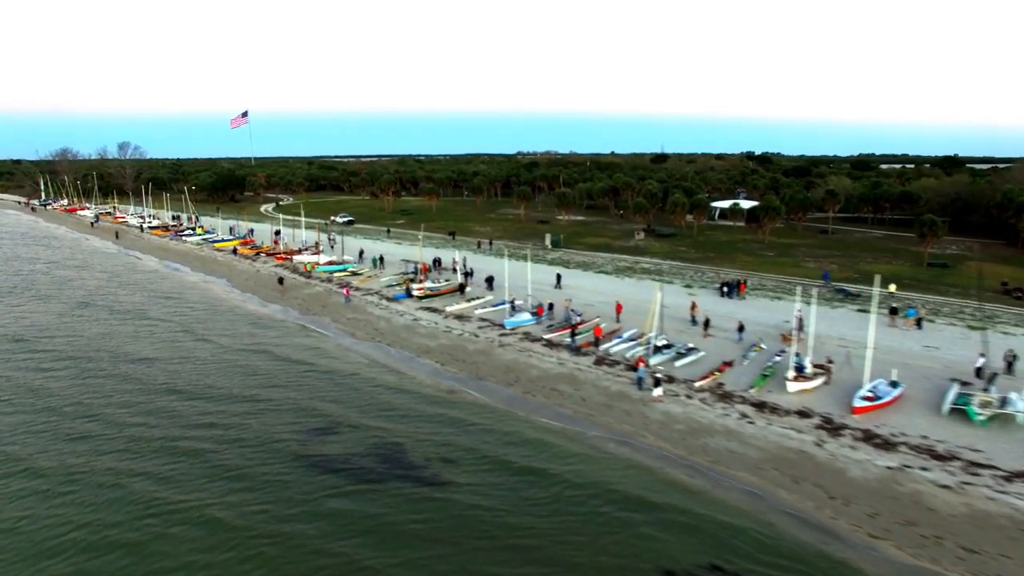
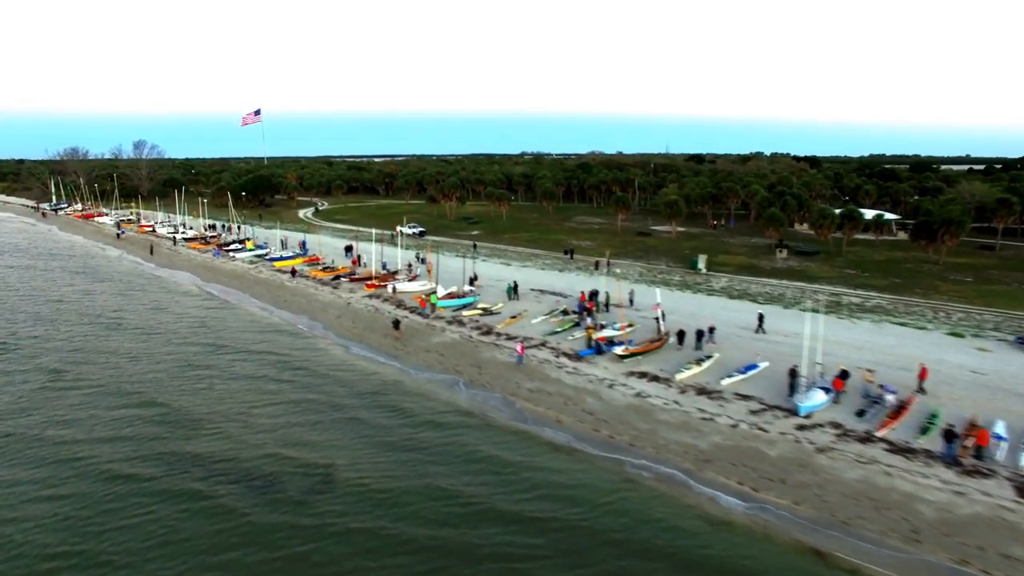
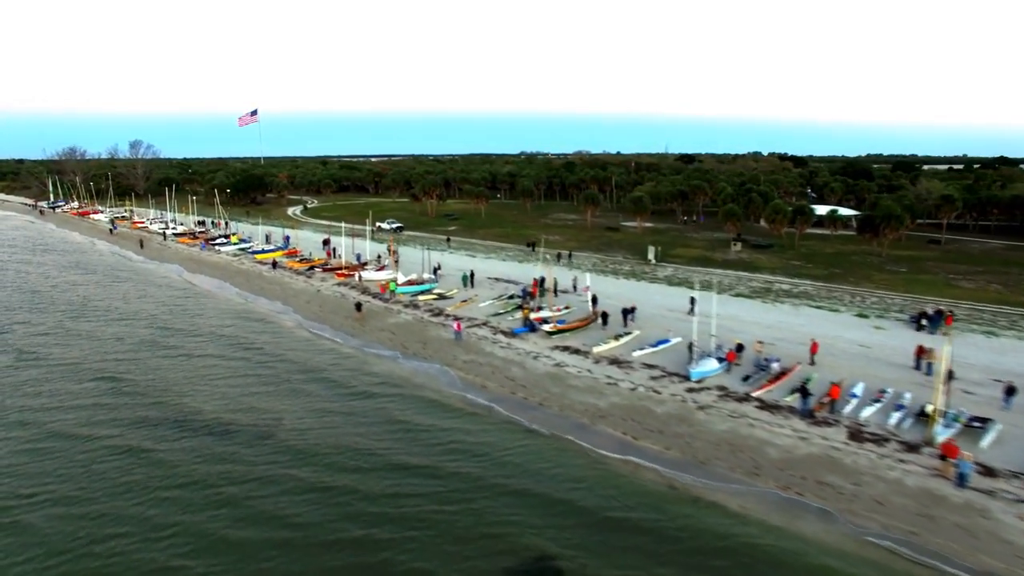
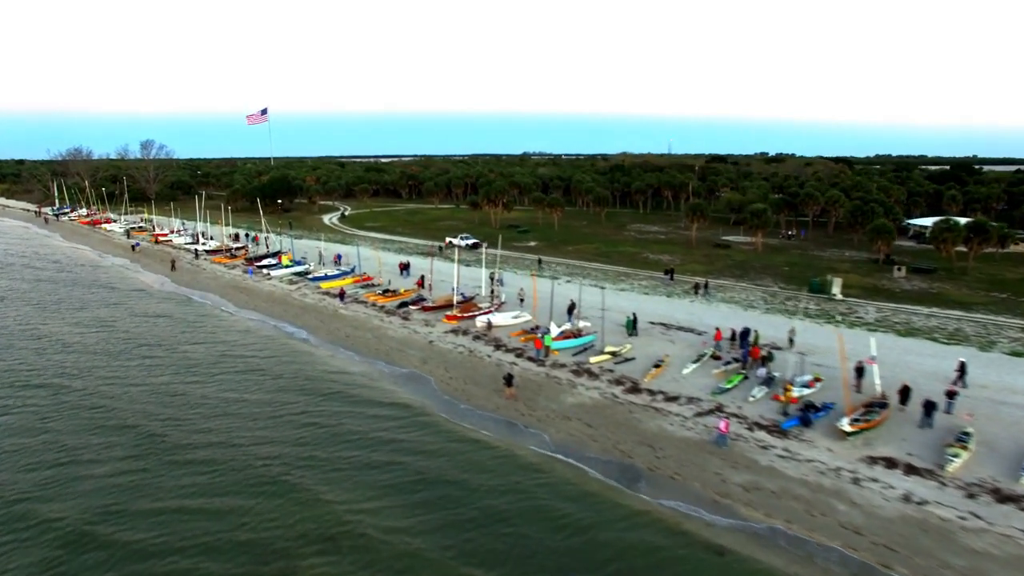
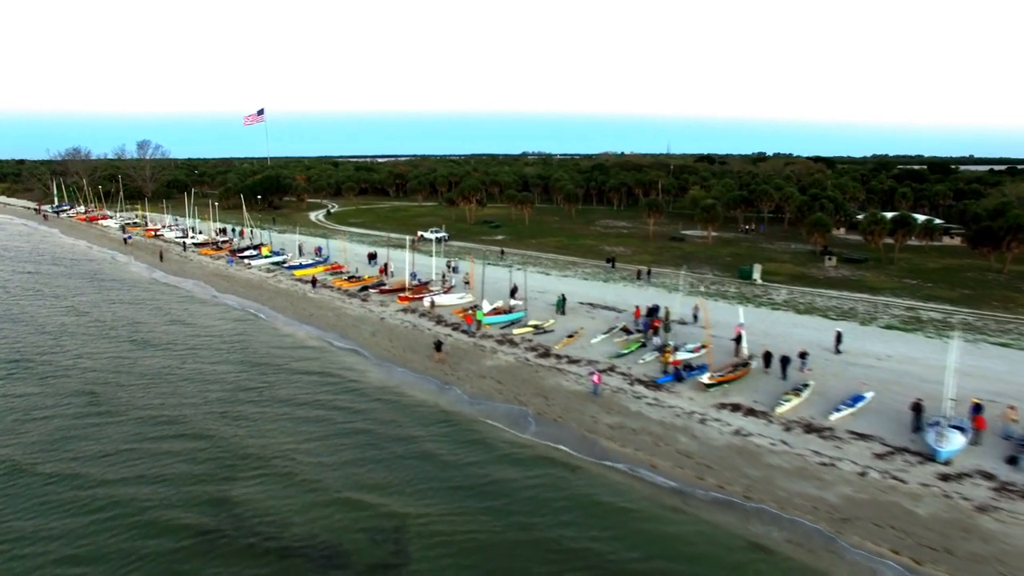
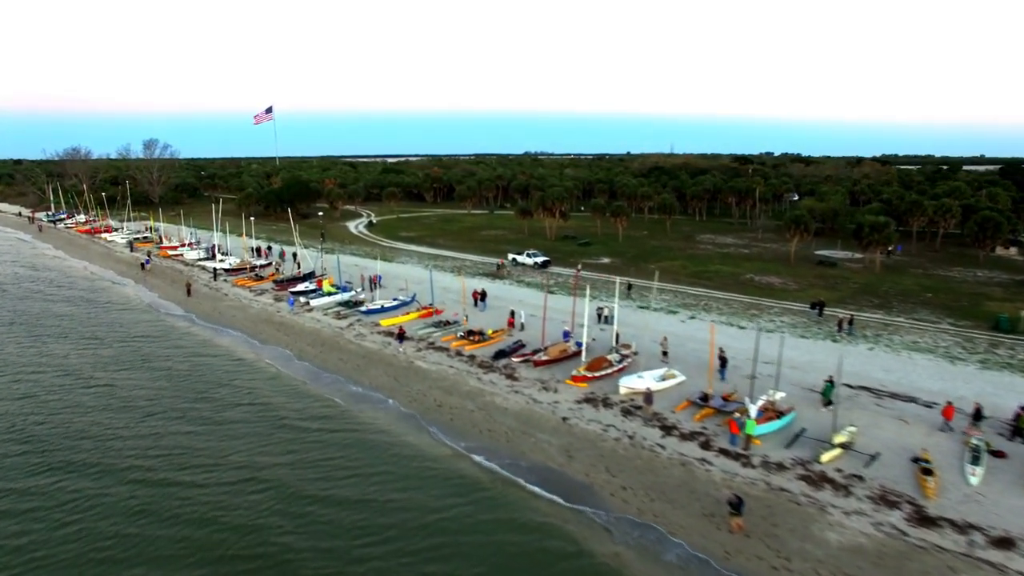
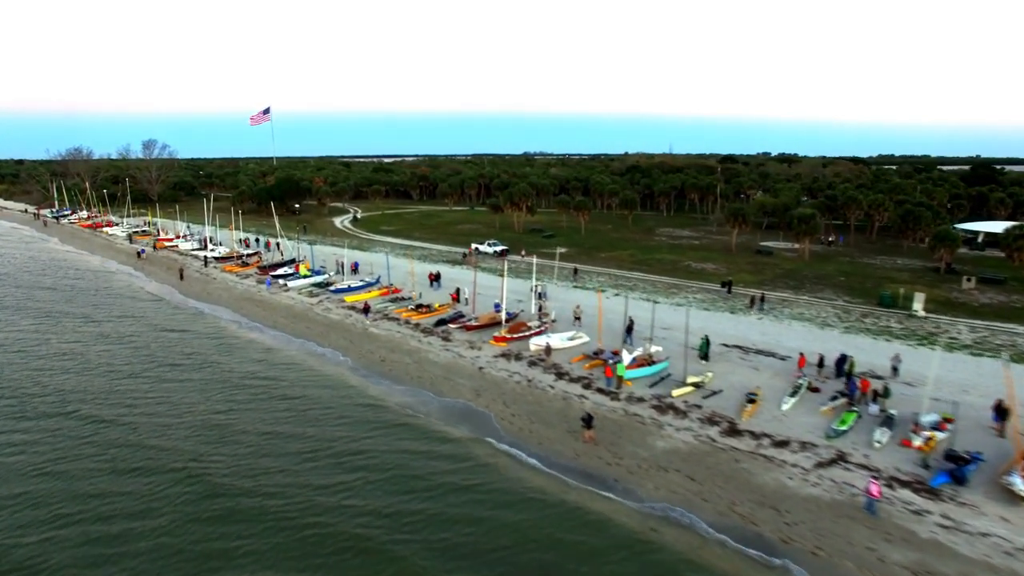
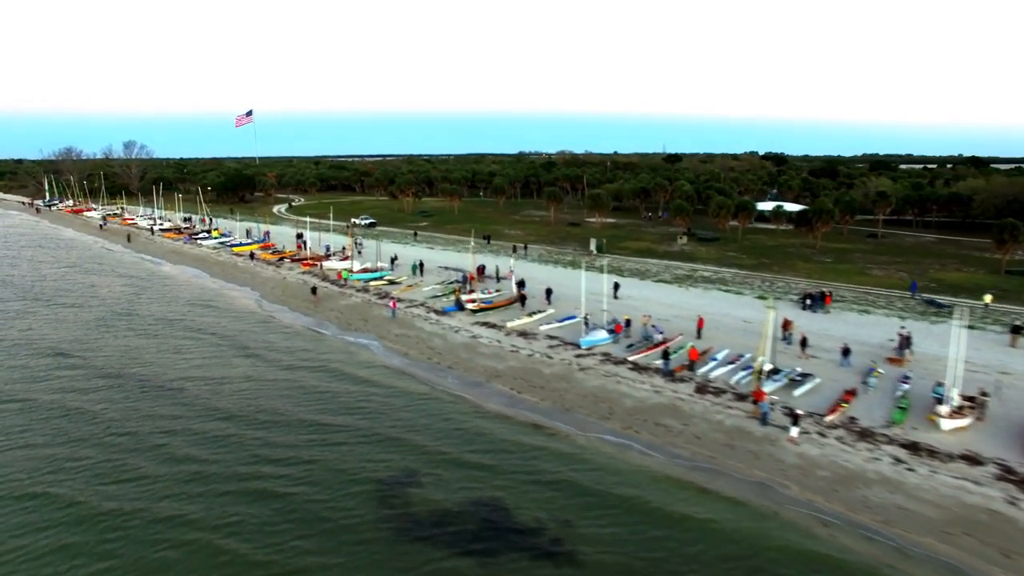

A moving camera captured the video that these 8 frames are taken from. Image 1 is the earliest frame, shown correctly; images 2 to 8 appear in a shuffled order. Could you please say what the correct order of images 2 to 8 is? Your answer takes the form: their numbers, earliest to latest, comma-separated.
8, 3, 2, 5, 4, 7, 6
